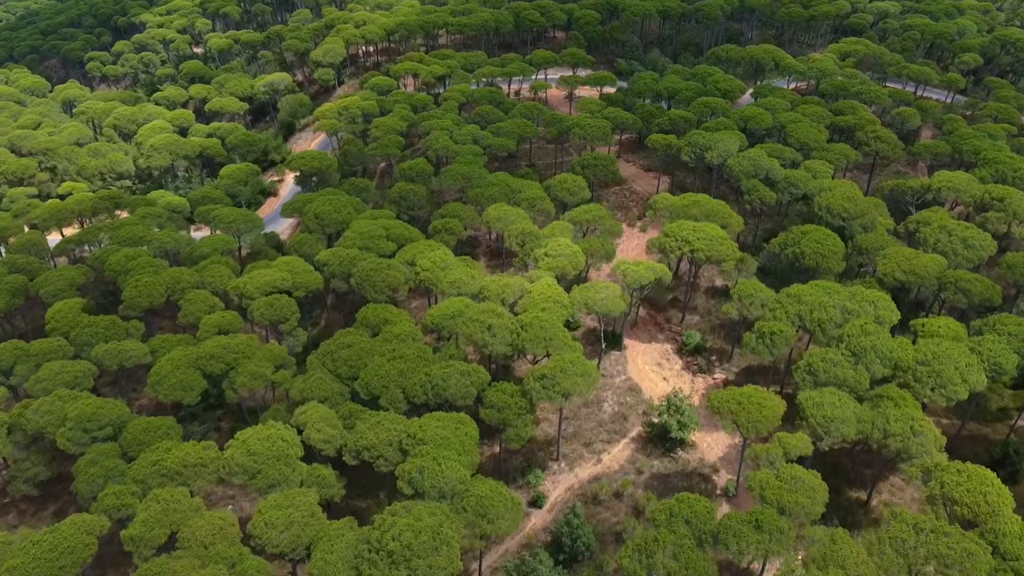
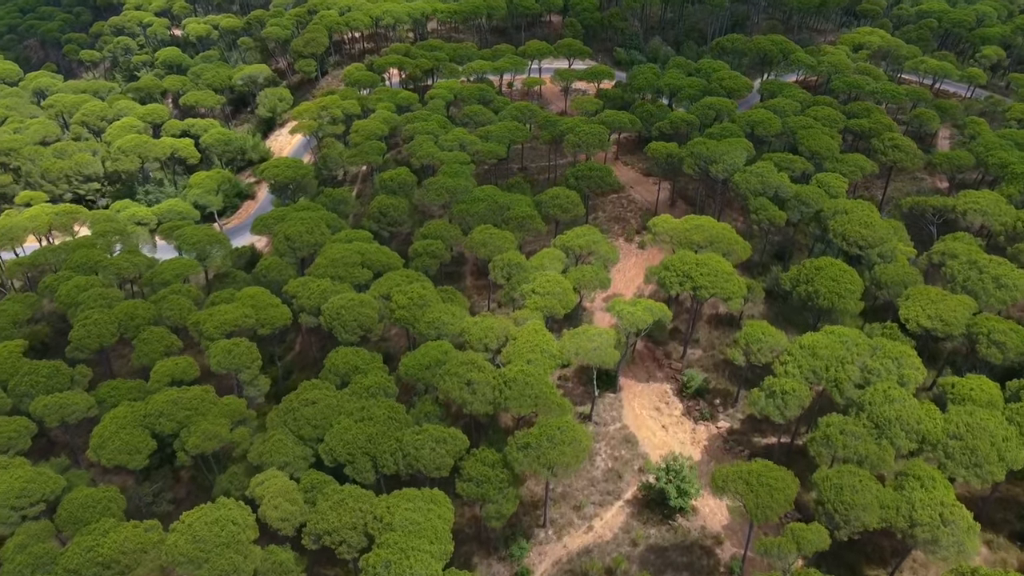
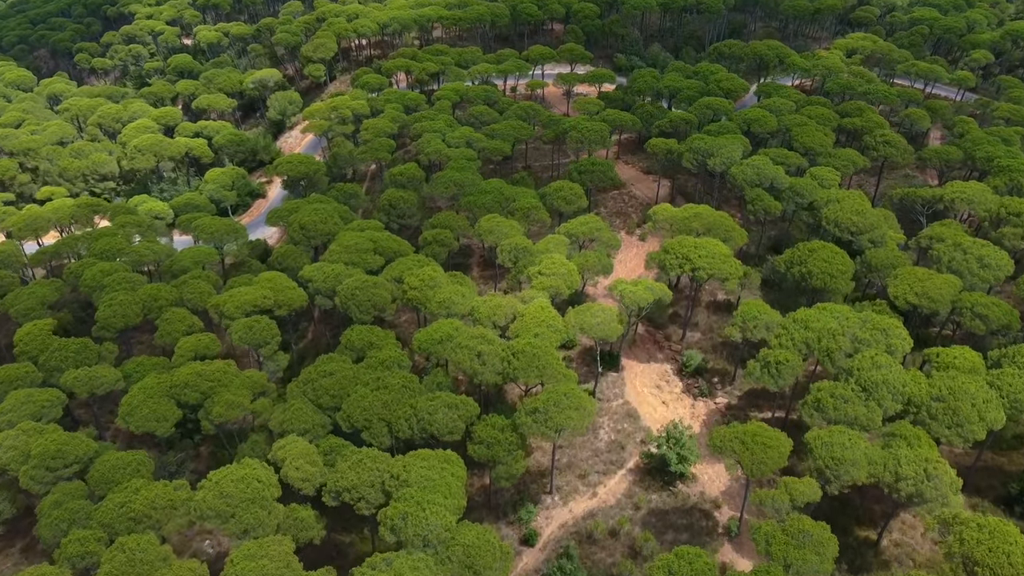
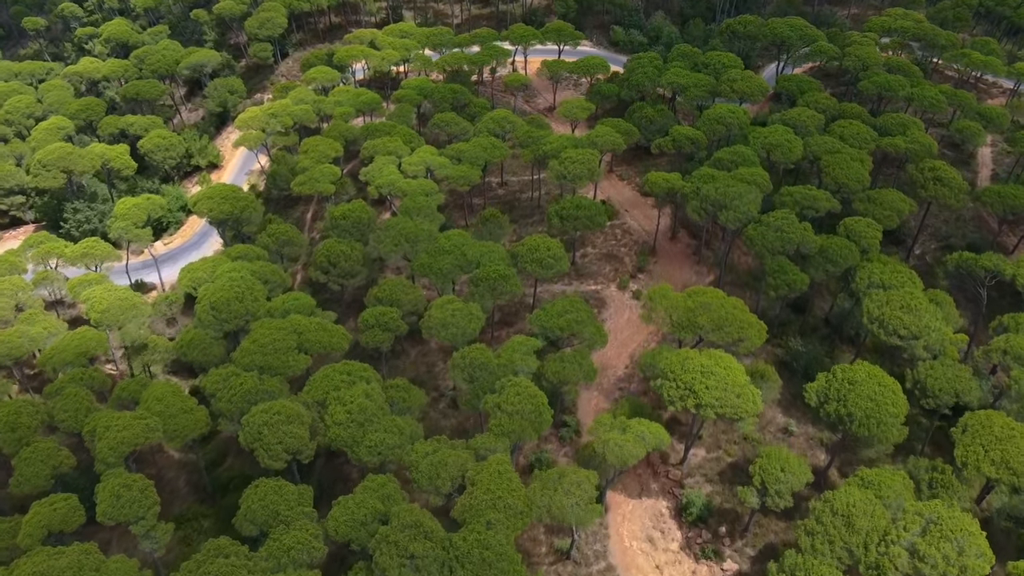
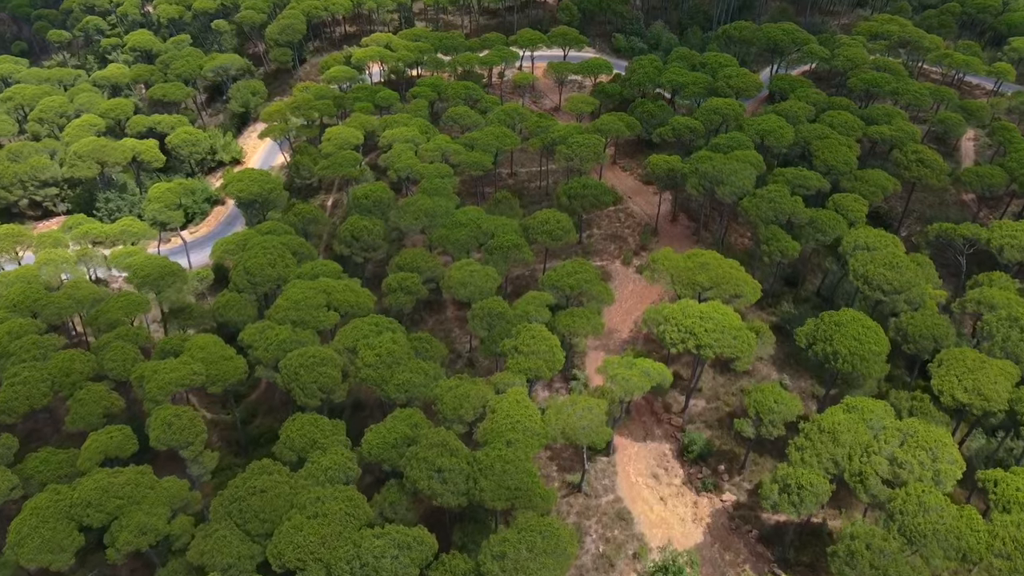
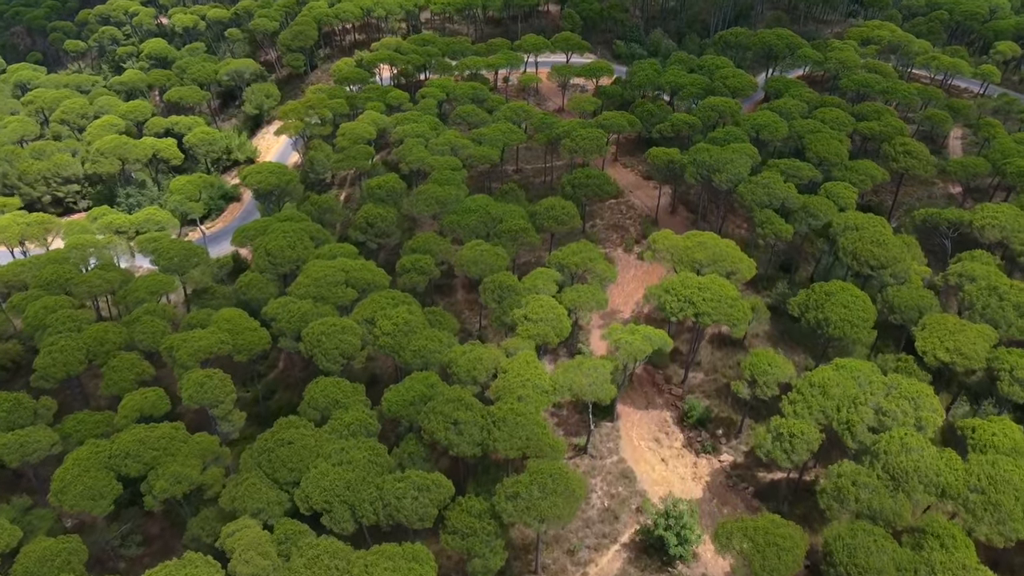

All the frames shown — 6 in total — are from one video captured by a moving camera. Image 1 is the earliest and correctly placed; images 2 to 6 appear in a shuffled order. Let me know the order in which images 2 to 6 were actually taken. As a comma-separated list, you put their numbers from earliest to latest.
3, 2, 6, 5, 4
